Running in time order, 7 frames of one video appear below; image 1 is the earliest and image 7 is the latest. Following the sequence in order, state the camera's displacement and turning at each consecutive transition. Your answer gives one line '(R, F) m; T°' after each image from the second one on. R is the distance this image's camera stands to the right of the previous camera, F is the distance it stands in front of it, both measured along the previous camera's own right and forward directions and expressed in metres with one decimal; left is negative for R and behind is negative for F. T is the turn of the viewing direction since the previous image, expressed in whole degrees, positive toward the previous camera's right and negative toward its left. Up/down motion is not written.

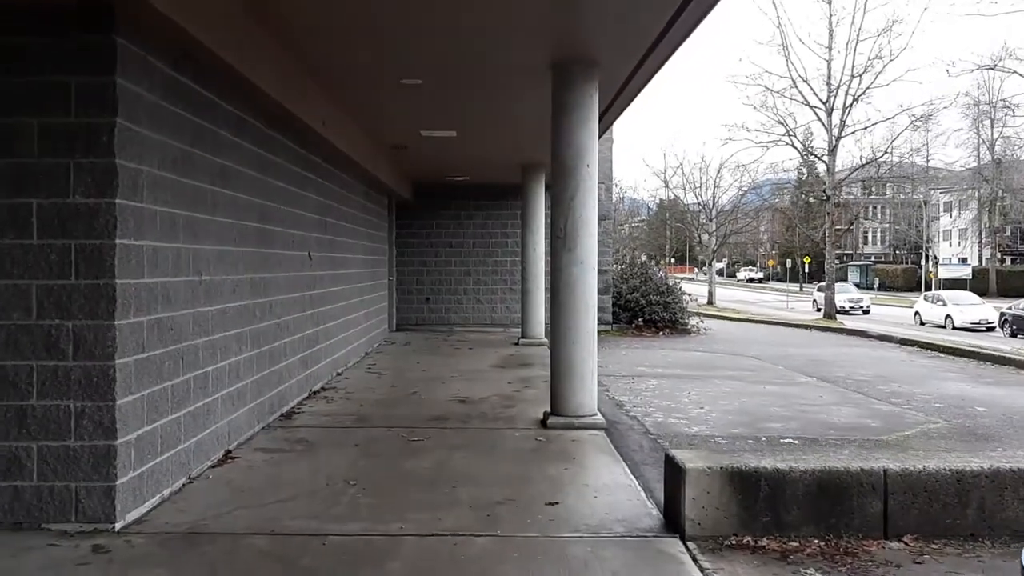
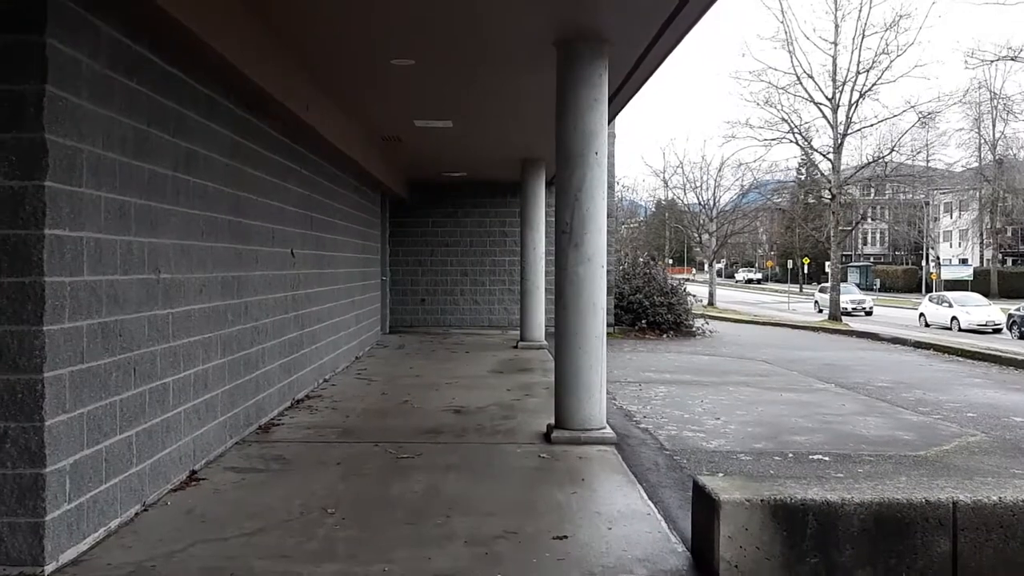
(0.0, +0.6) m; 0°
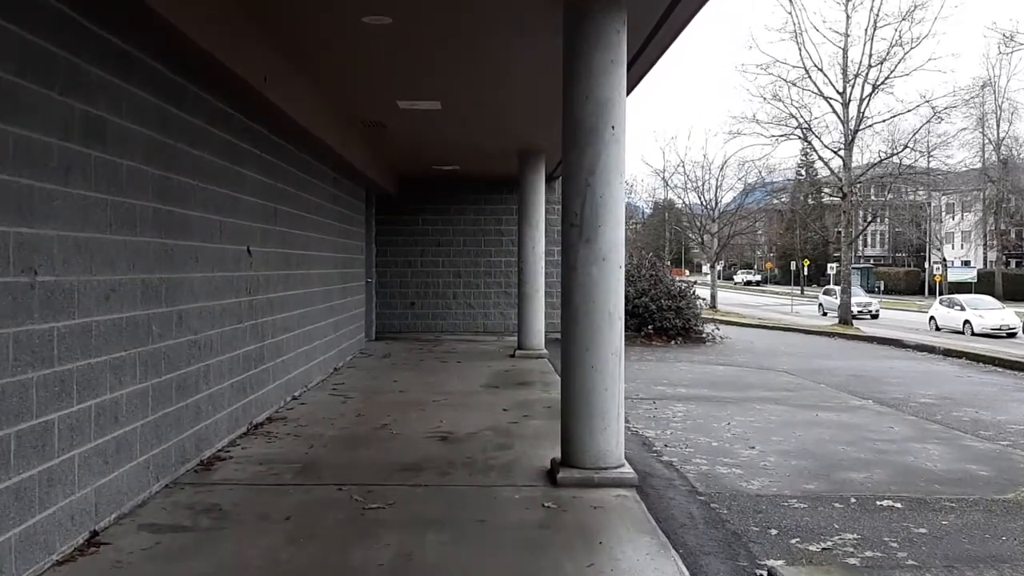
(0.0, +1.1) m; 0°
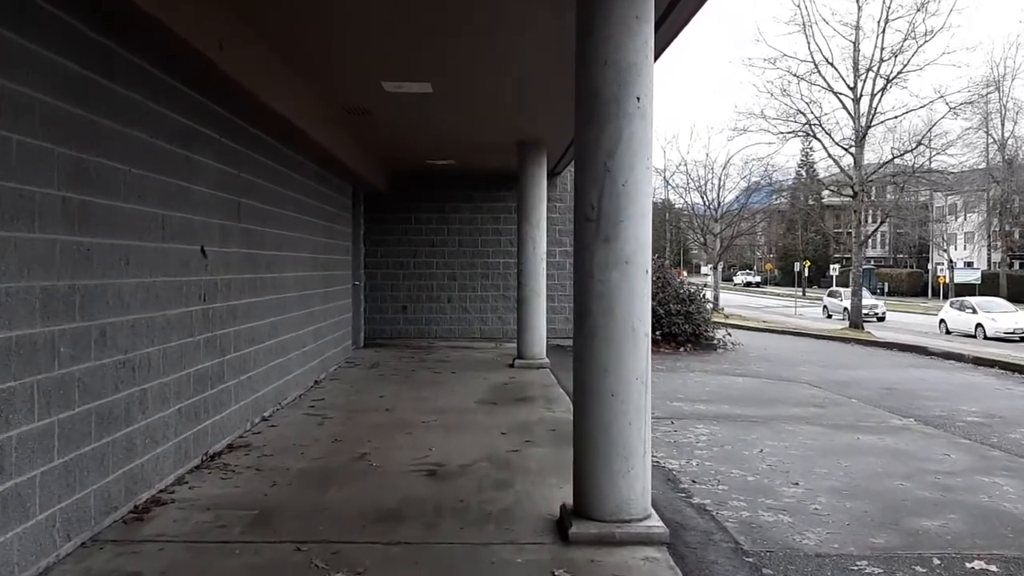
(0.0, +0.9) m; 0°
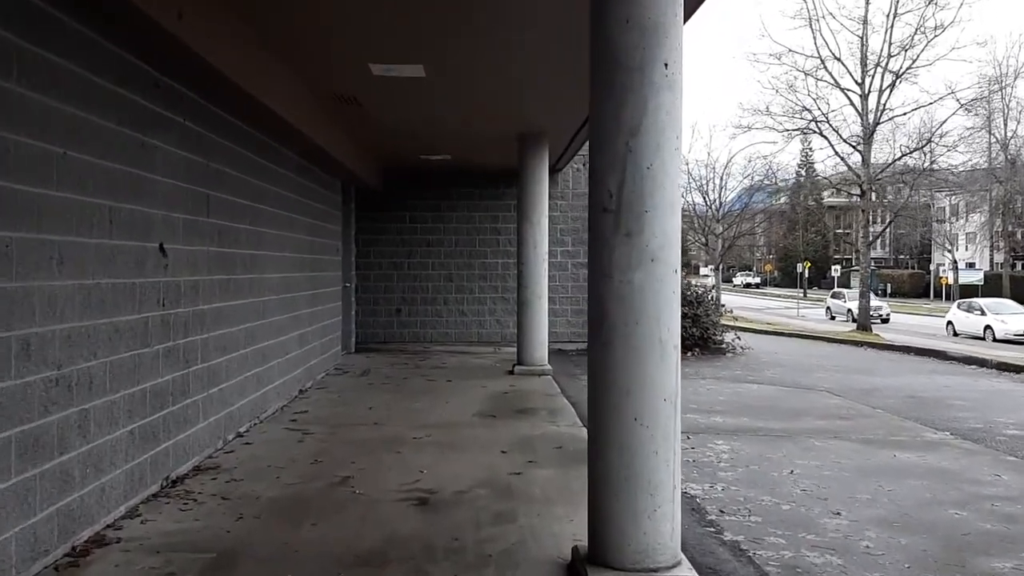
(0.0, +0.6) m; 0°
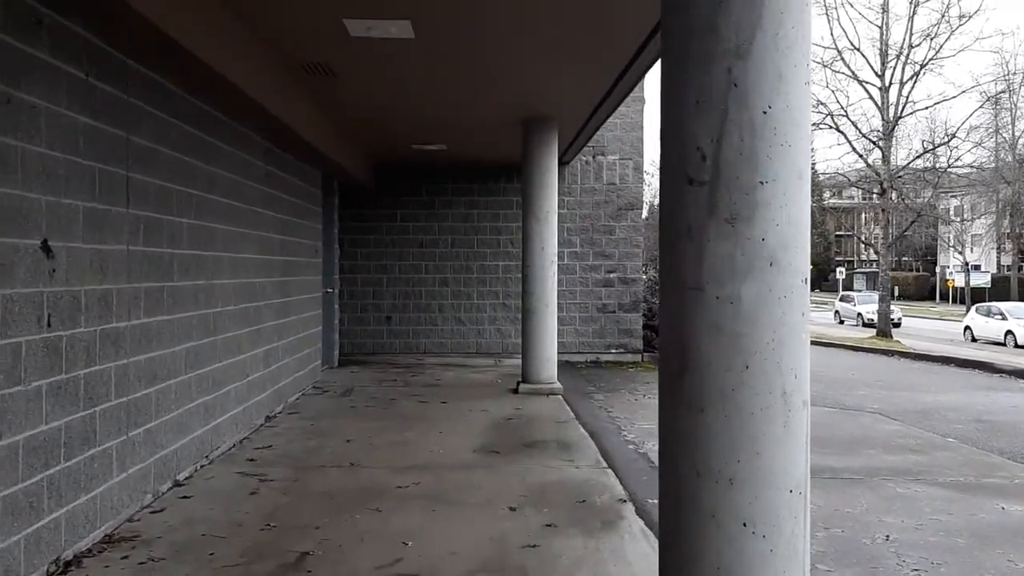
(-0.1, +1.2) m; 0°
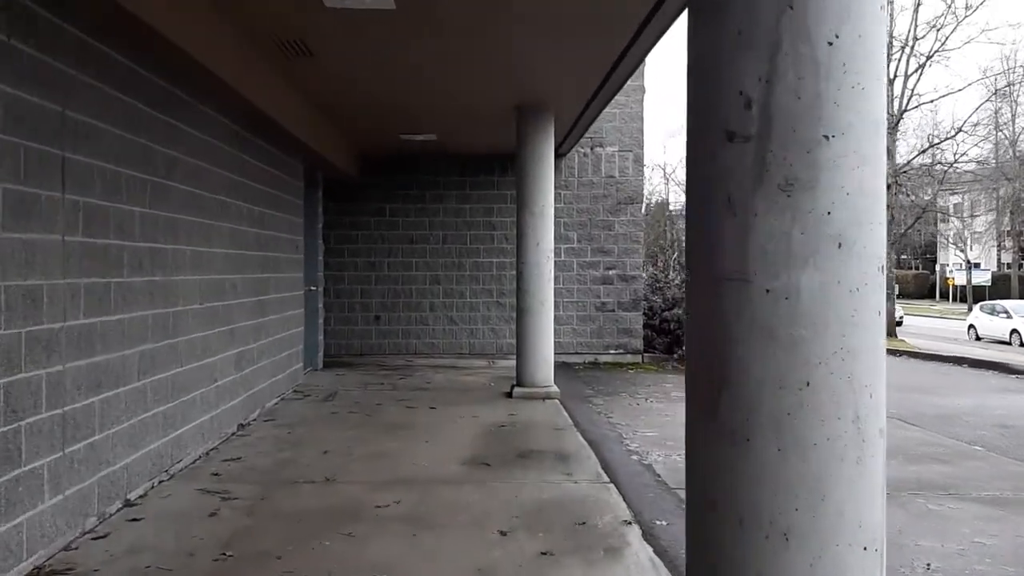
(0.0, +0.5) m; 0°
